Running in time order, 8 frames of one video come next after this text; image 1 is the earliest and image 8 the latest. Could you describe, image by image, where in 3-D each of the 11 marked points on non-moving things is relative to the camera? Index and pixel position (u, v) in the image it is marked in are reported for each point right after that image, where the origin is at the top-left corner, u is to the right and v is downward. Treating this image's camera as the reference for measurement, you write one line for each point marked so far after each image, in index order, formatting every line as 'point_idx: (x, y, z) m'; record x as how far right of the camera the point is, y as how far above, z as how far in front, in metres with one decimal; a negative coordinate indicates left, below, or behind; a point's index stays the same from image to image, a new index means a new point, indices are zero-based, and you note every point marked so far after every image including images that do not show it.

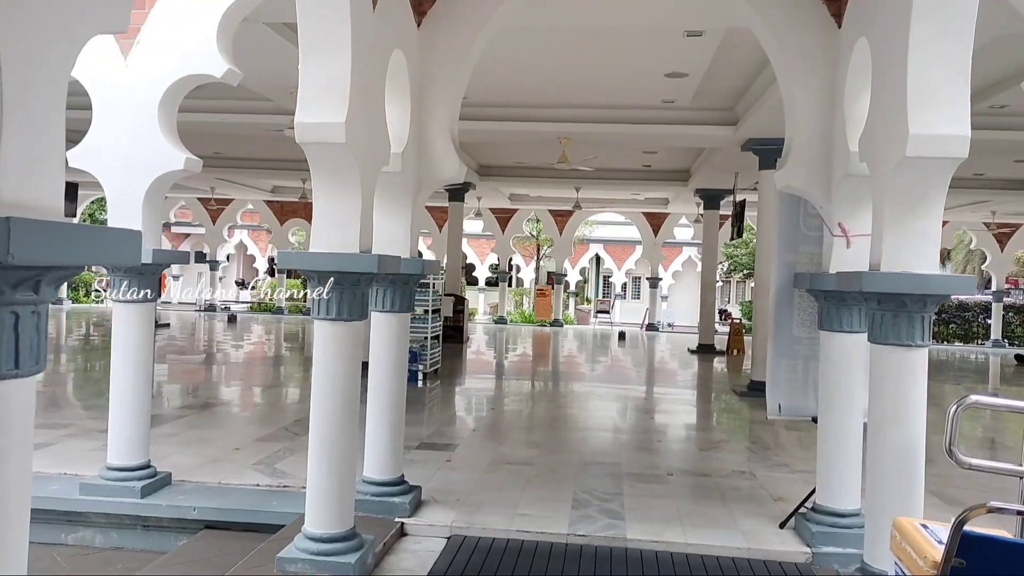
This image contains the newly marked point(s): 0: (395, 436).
0: (-0.6, -0.8, +4.4) m
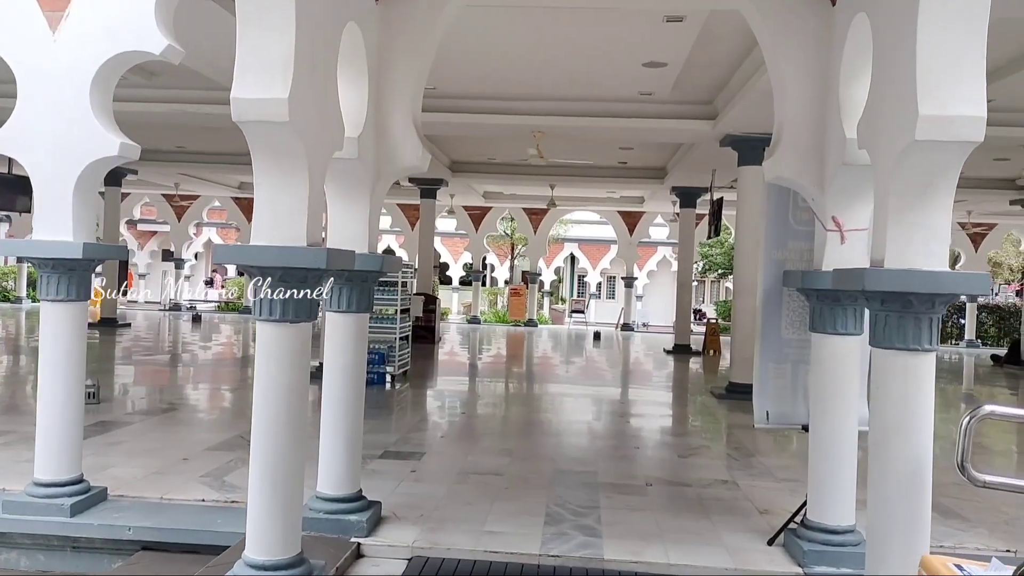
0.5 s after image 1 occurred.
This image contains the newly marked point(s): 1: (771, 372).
0: (-0.8, -0.8, +4.0) m
1: (+1.3, -0.4, +4.1) m
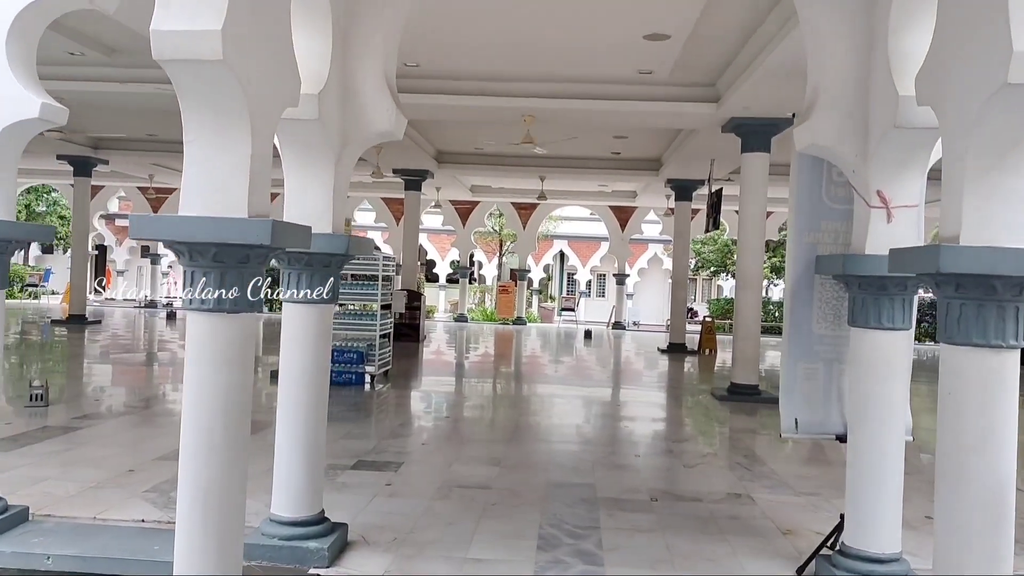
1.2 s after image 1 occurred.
0: (-0.8, -0.7, +3.5) m
1: (+1.2, -0.4, +3.6) m
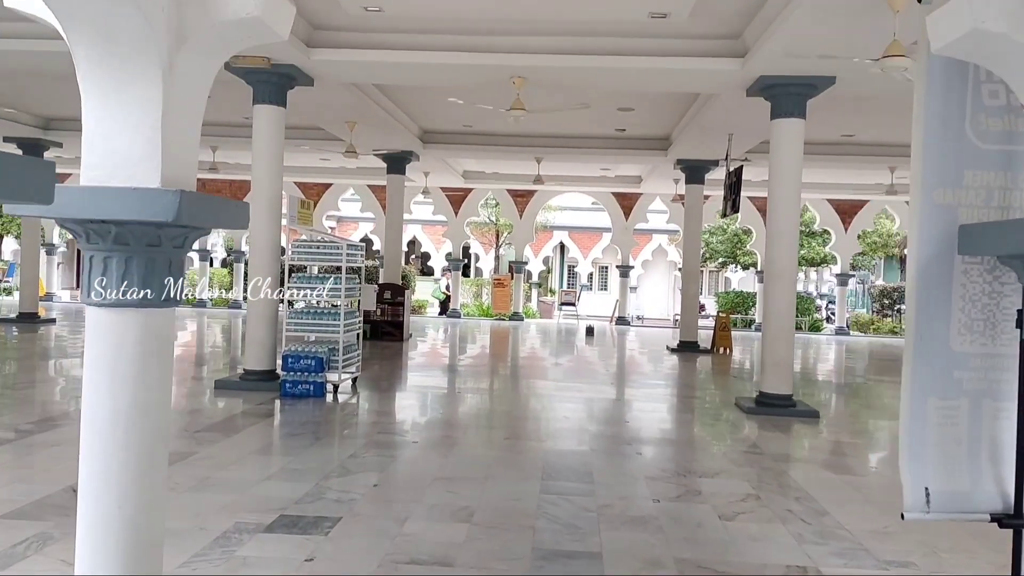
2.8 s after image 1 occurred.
0: (-0.9, -0.7, +2.1) m
1: (+1.1, -0.3, +2.2) m
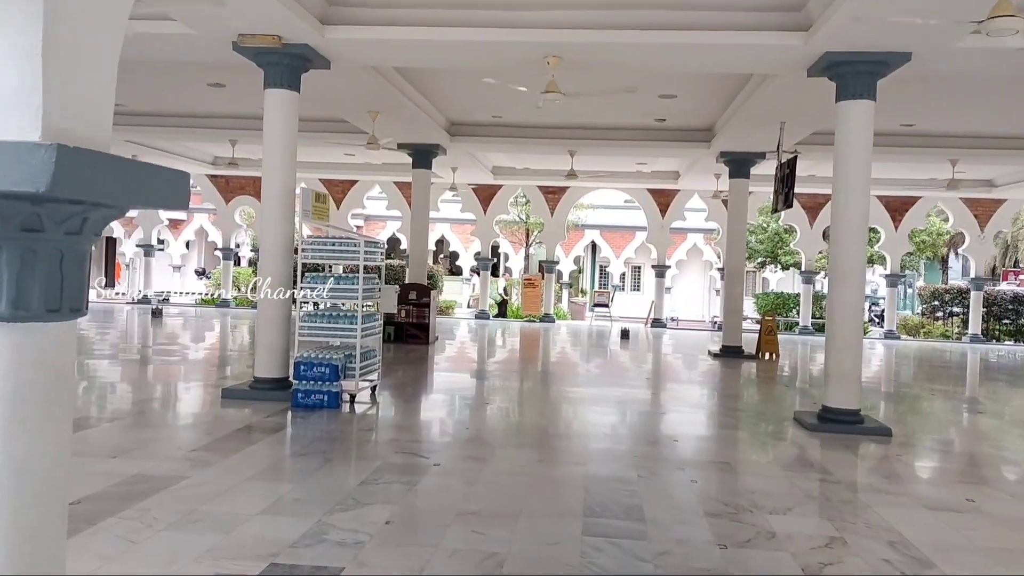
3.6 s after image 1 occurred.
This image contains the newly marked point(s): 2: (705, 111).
0: (-0.8, -0.7, +1.5) m
1: (+1.2, -0.3, +1.5) m
2: (+2.3, +2.1, +10.2) m
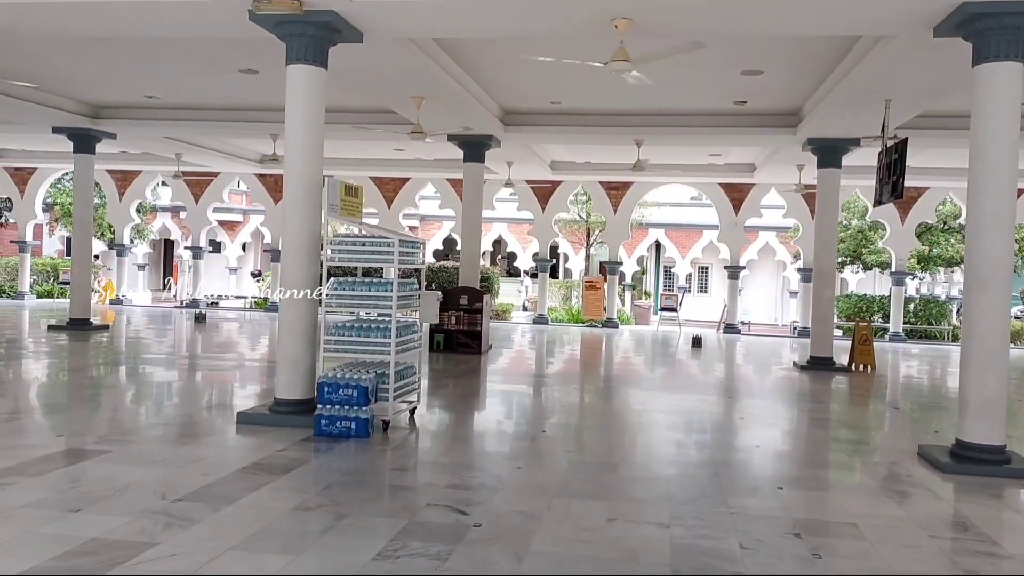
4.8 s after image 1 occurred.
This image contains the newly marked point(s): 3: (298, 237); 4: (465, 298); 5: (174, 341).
0: (-0.8, -0.7, +0.5) m
1: (+1.2, -0.4, +0.4) m
2: (+3.0, +2.1, +9.0) m
3: (-1.5, +0.3, +5.8) m
4: (-0.6, -0.1, +11.1) m
5: (-5.4, -0.8, +13.7) m
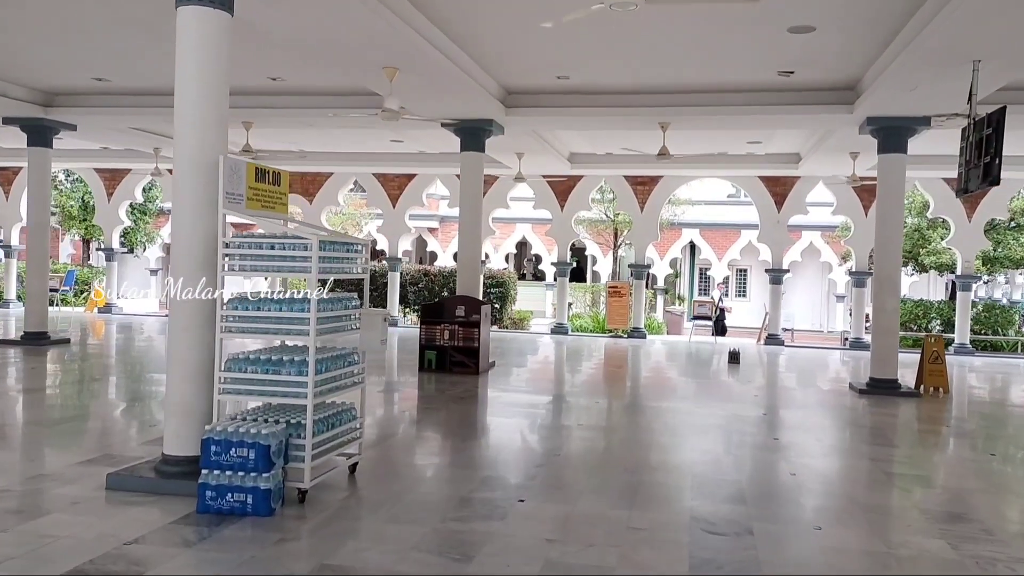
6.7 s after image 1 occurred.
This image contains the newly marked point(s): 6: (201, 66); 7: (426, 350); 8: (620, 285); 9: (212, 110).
0: (-1.2, -0.8, -1.0) m
1: (+0.8, -0.5, -1.2) m
2: (+2.9, +2.0, +7.3) m
3: (-1.6, +0.3, +4.3) m
4: (-0.6, -0.2, +9.5) m
5: (-5.3, -0.9, +12.4) m
6: (-1.6, +1.1, +4.3) m
7: (-1.0, -0.7, +9.6) m
8: (+2.1, +0.1, +16.3) m
9: (-1.5, +0.9, +4.3) m
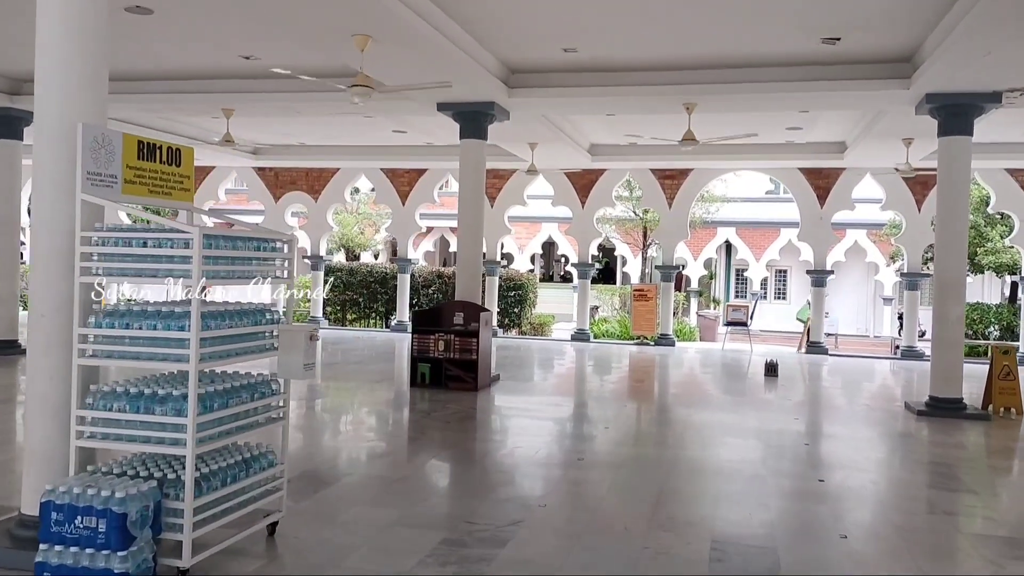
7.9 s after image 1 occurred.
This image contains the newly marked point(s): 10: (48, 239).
0: (-1.6, -0.9, -2.0) m
1: (+0.4, -0.5, -2.3) m
2: (+2.9, +1.9, +6.1) m
3: (-1.8, +0.2, +3.3) m
4: (-0.5, -0.3, +8.5) m
5: (-5.1, -1.0, +11.6) m
6: (-1.8, +1.1, +3.3) m
7: (-0.9, -0.7, +8.5) m
8: (+2.4, 0.0, +15.1) m
9: (-1.7, +0.9, +3.3) m
10: (-1.8, +0.2, +3.3) m
